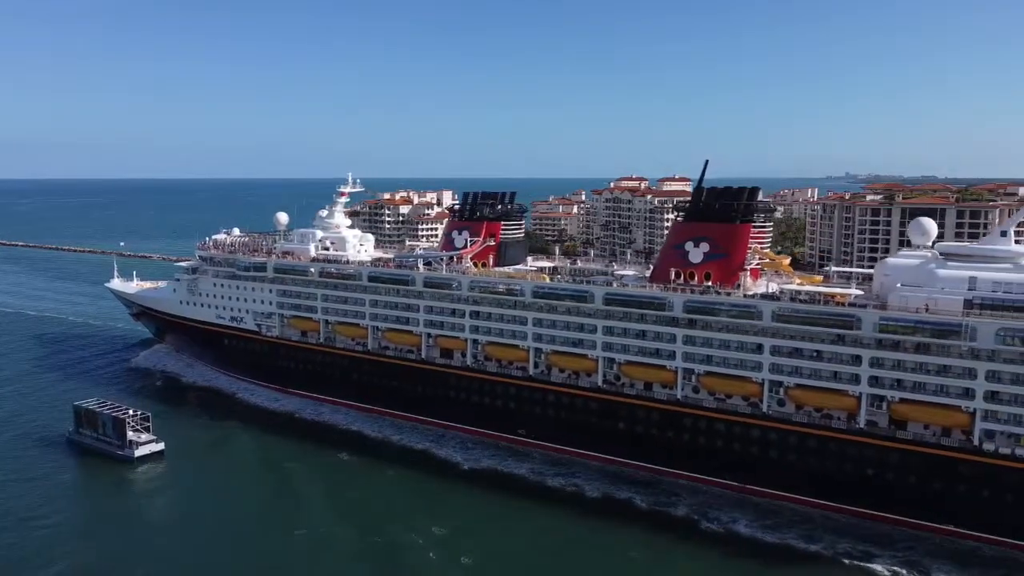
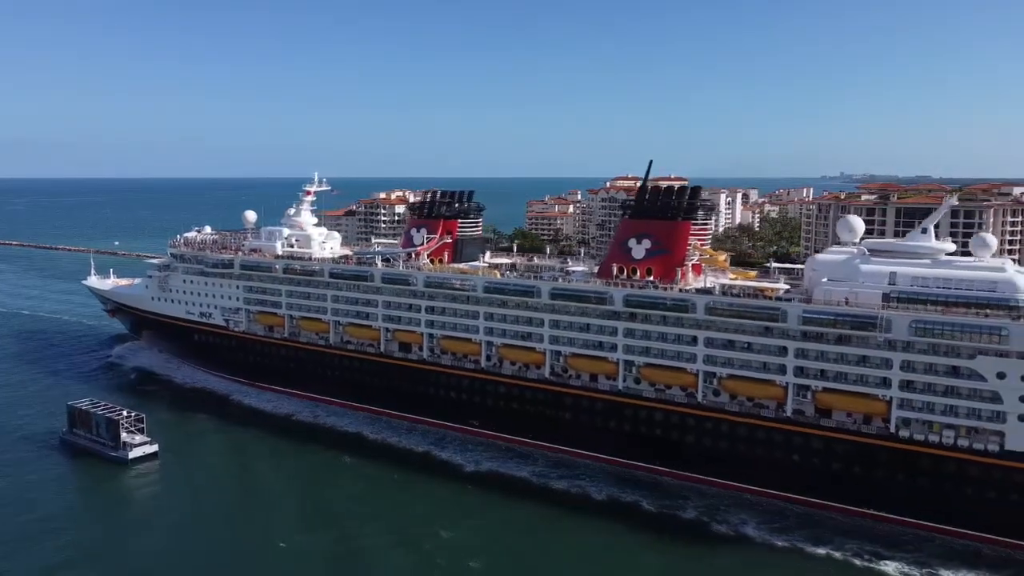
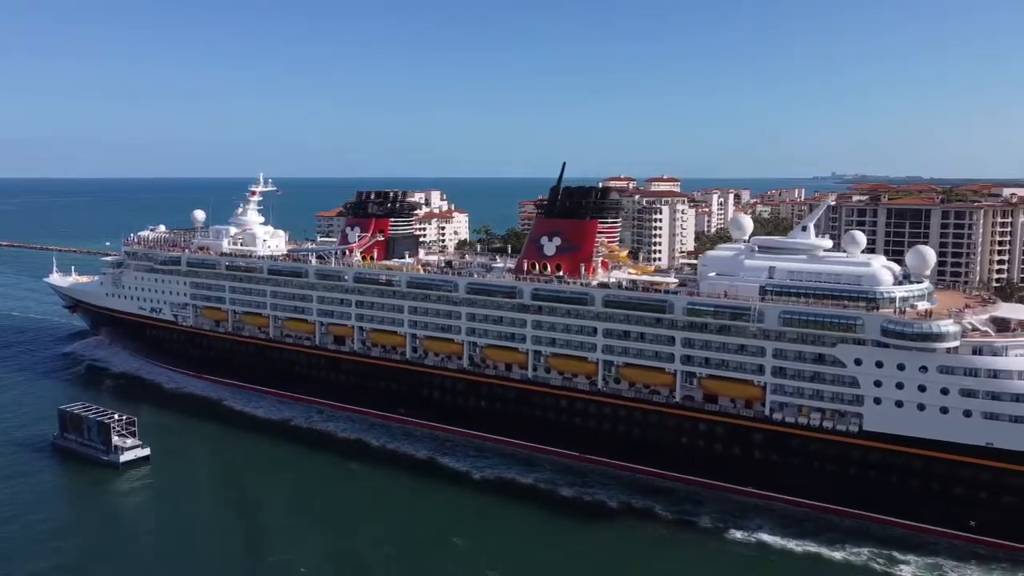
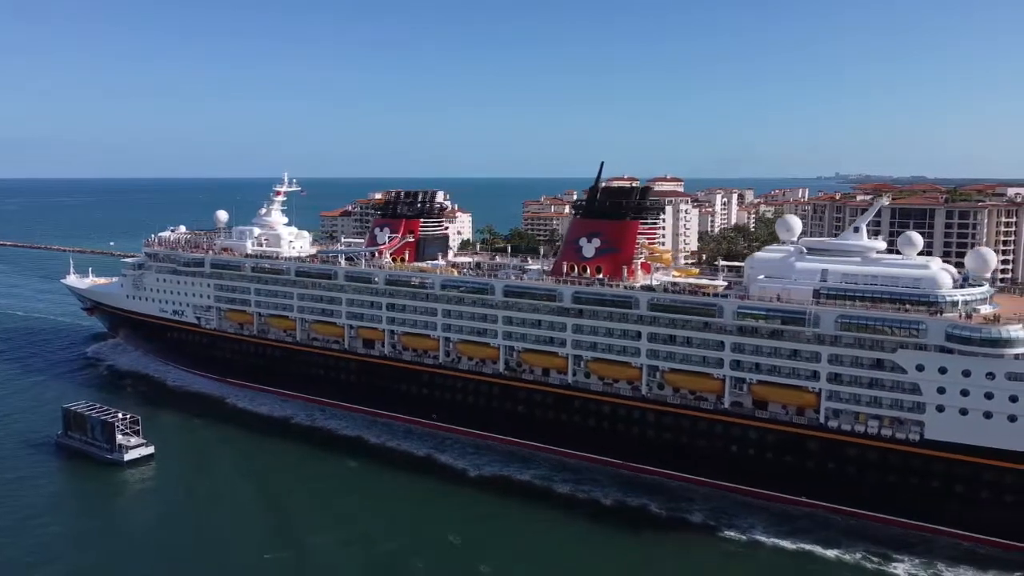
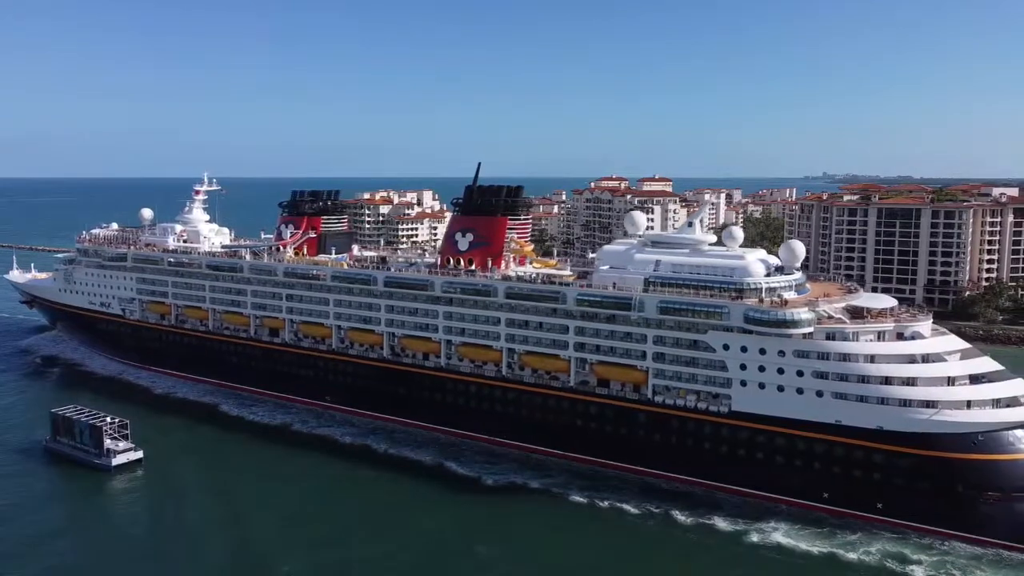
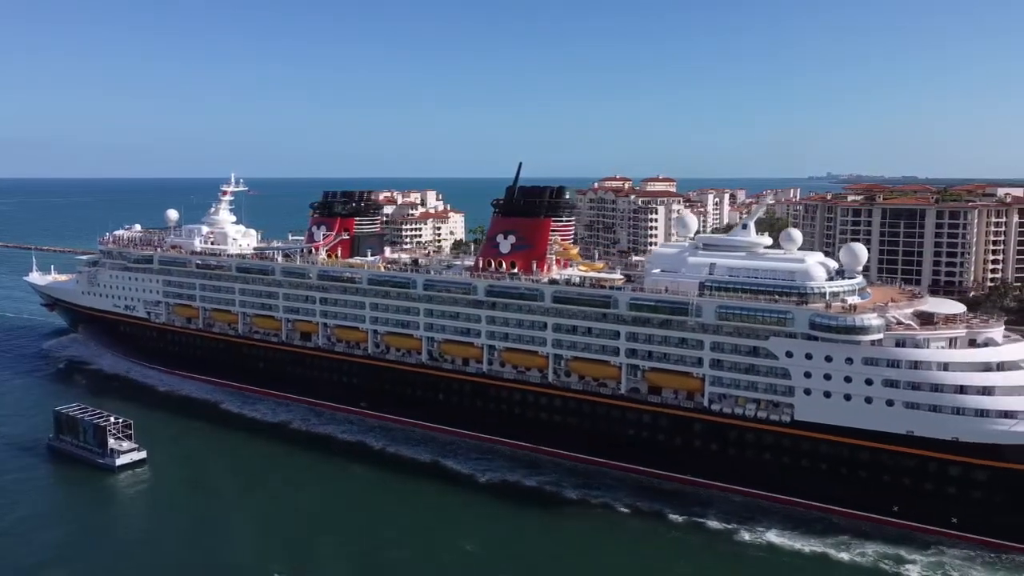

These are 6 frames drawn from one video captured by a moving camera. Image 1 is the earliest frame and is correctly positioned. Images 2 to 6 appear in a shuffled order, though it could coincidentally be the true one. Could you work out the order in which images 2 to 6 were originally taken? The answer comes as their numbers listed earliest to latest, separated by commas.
2, 4, 3, 6, 5
